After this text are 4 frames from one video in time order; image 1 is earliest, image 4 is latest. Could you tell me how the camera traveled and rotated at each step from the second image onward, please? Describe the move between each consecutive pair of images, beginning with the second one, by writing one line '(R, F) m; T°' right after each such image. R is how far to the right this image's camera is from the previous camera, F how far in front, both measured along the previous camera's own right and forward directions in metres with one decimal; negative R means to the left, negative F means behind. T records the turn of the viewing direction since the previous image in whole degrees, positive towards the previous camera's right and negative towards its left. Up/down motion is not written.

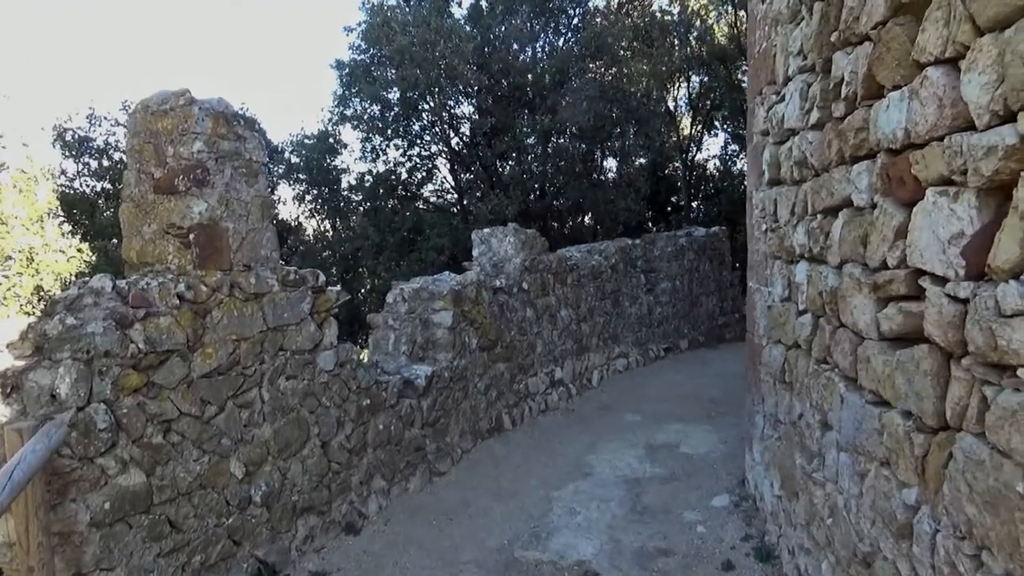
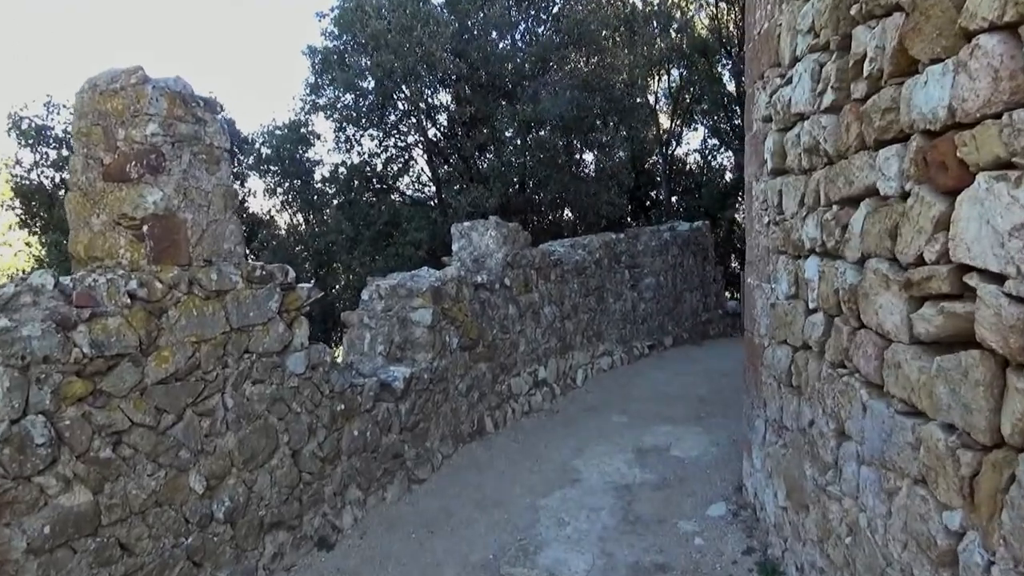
(0.0, +0.3) m; +2°
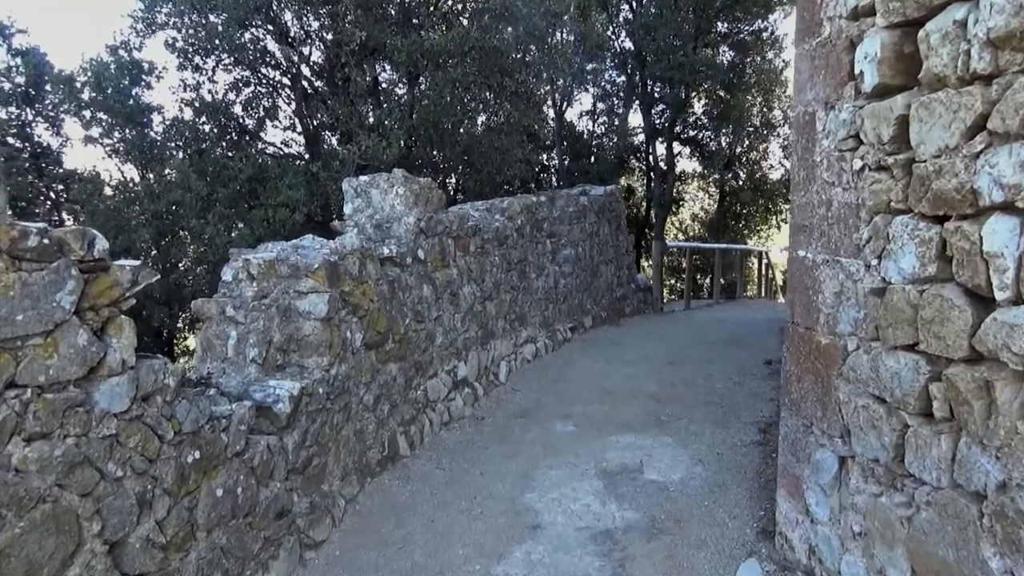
(-0.3, +1.4) m; +10°
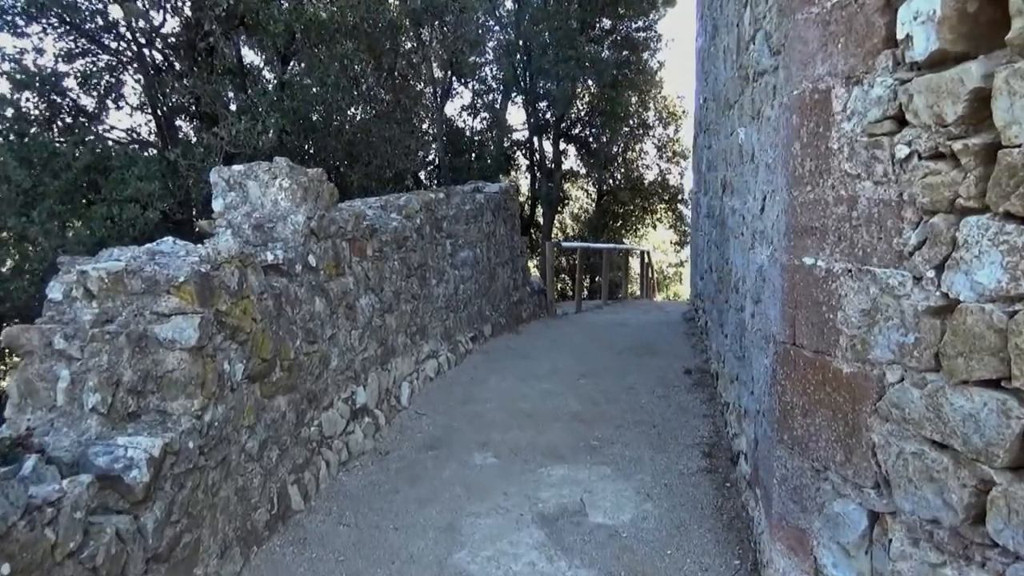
(-0.2, +0.7) m; +10°
